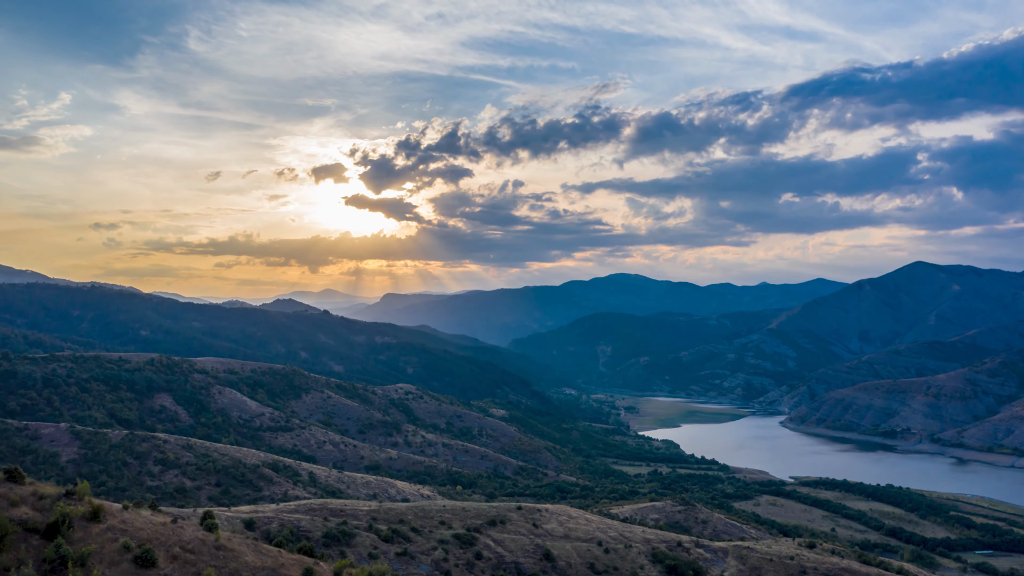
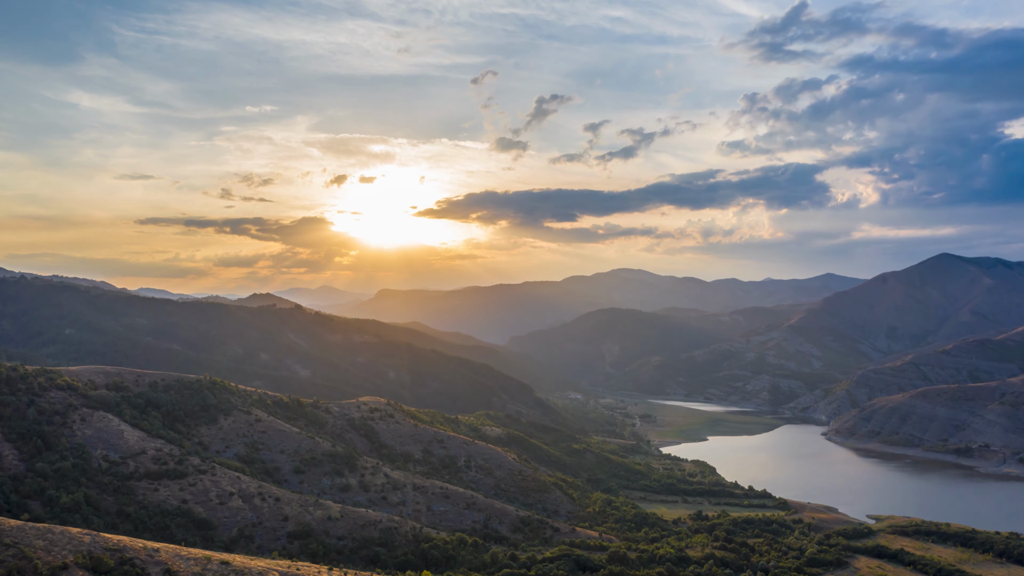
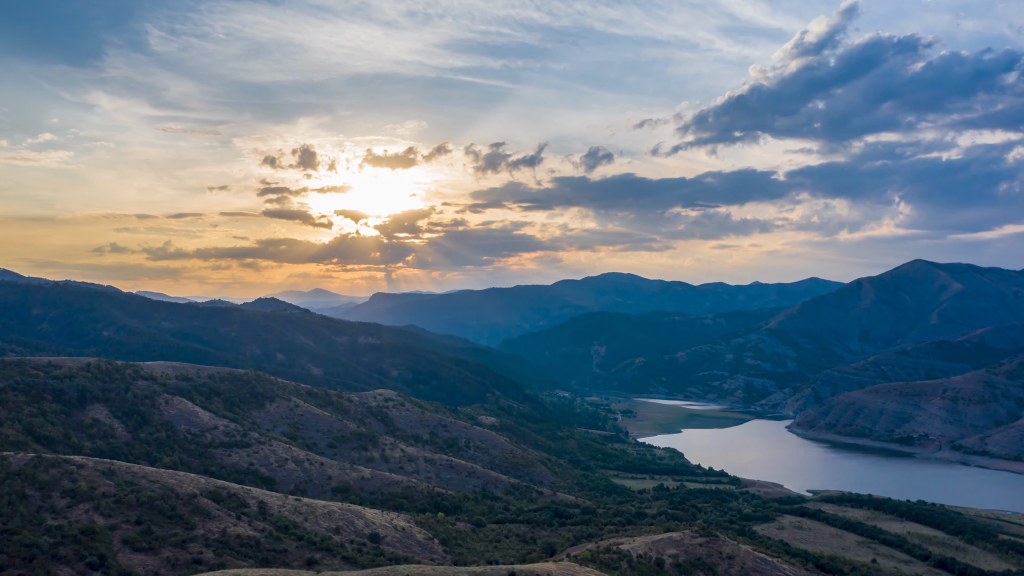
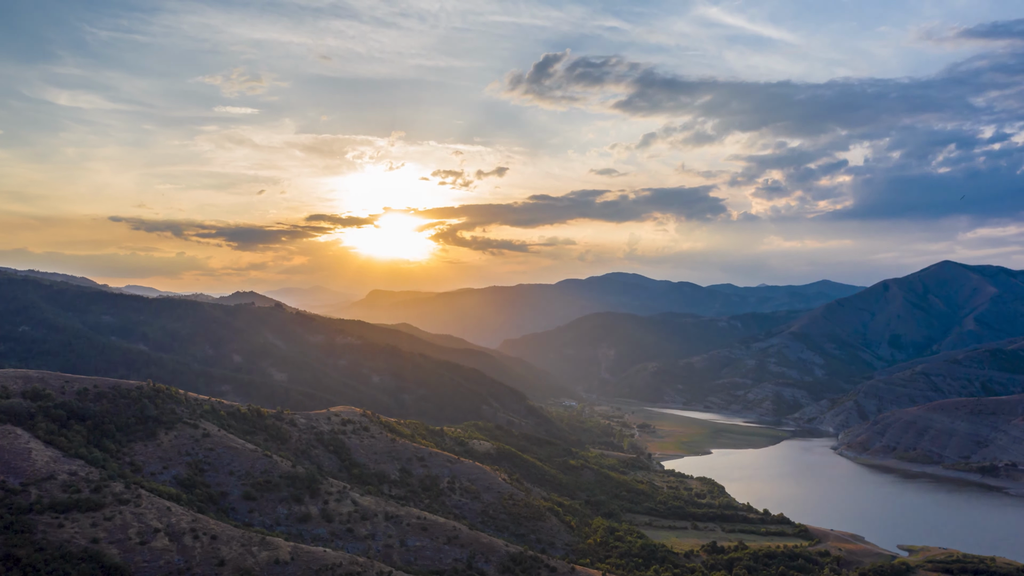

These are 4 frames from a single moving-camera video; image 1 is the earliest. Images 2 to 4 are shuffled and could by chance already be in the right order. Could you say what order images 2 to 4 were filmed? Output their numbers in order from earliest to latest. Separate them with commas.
3, 2, 4
